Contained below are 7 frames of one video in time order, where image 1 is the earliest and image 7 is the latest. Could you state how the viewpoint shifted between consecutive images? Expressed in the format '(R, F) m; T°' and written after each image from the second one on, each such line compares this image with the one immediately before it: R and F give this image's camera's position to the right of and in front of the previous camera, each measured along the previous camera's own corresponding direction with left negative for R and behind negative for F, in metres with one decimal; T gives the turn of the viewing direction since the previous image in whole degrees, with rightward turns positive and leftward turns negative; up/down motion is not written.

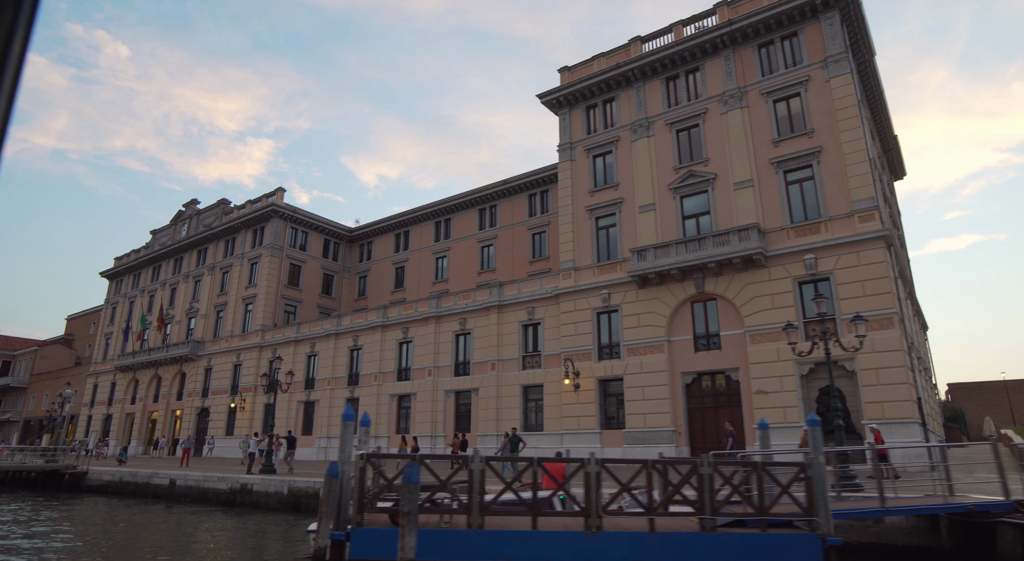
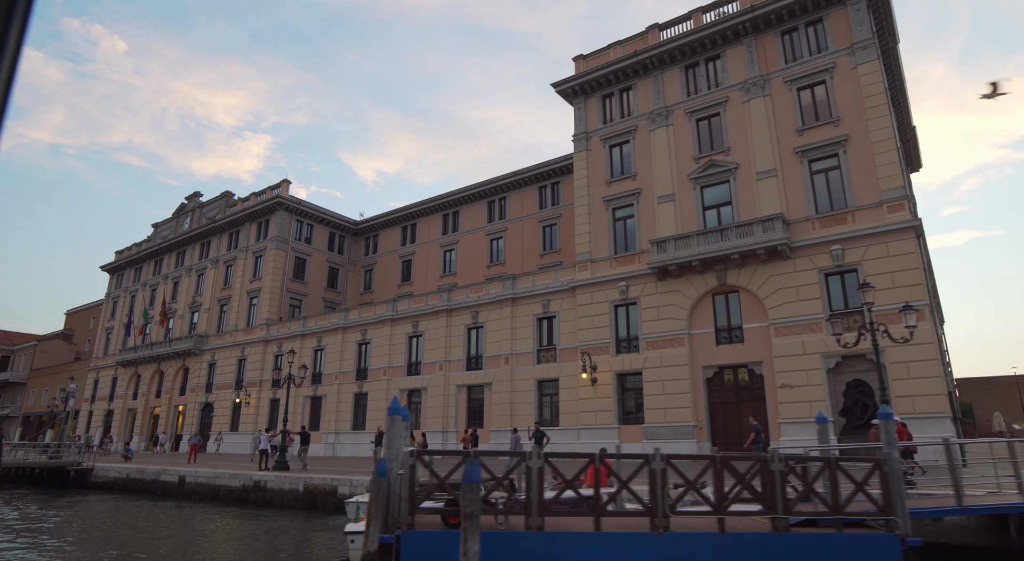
(-0.8, +0.6) m; 0°
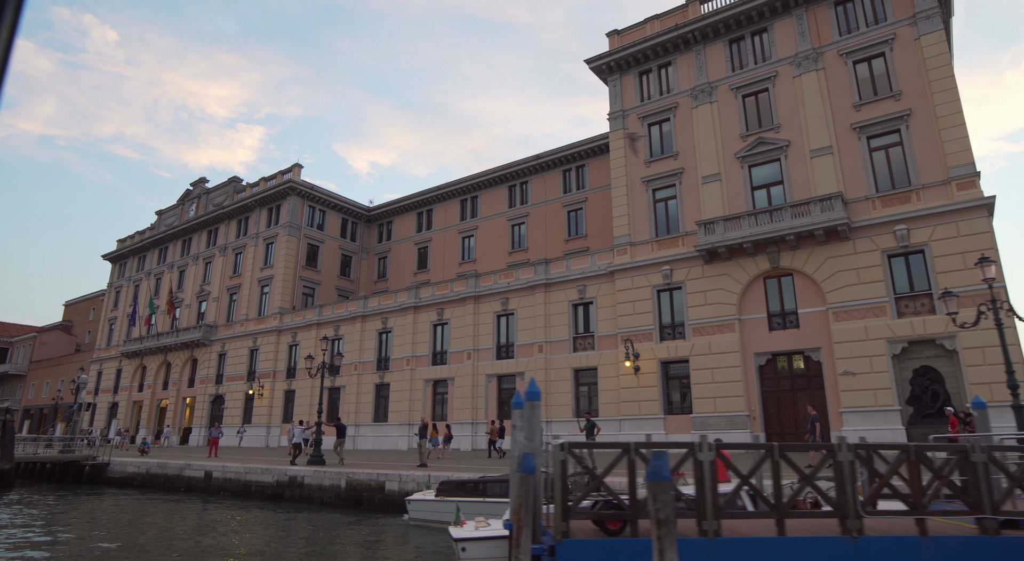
(-1.9, +1.4) m; +1°
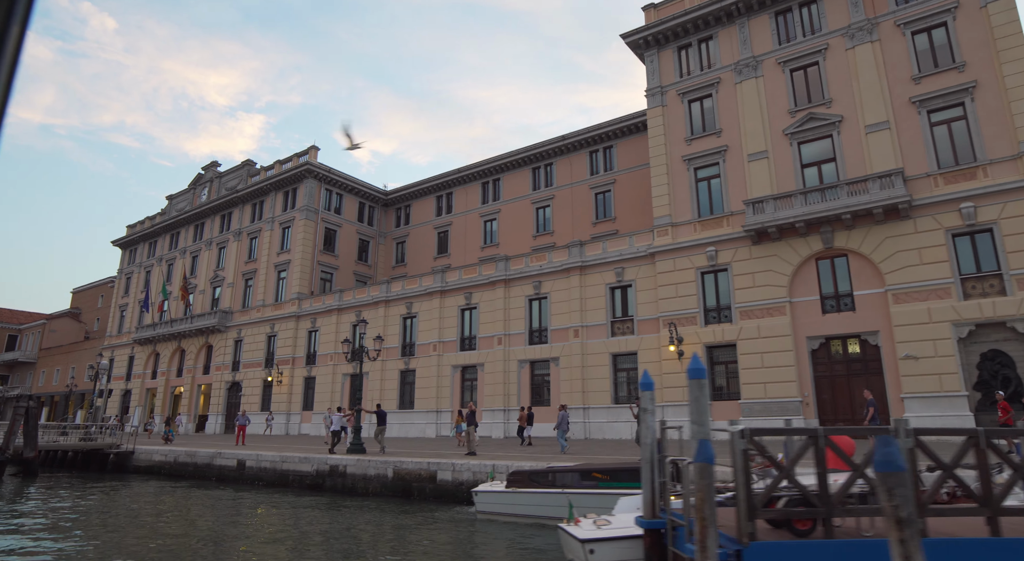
(-1.6, +1.0) m; 0°
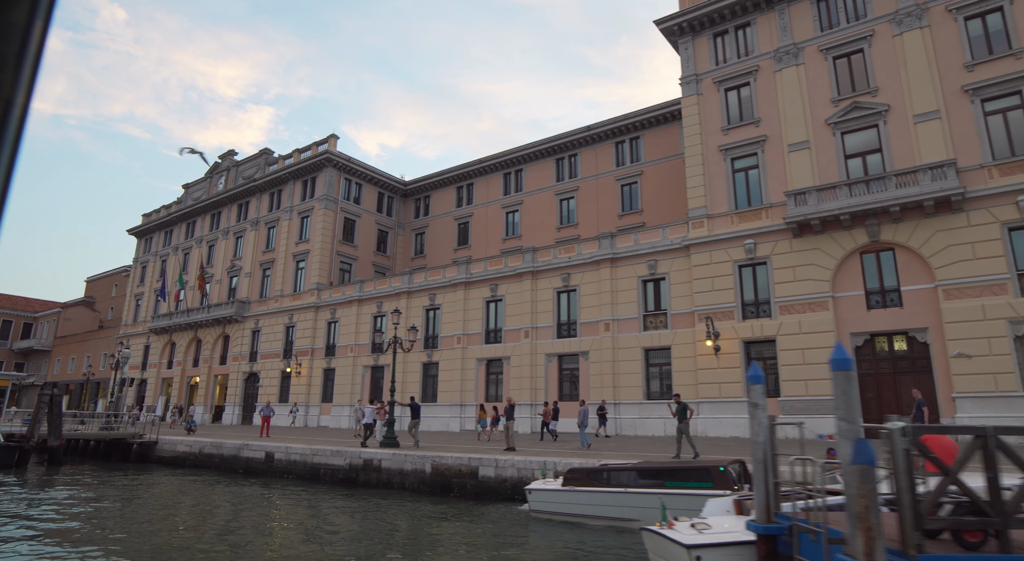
(-1.0, +0.6) m; -1°
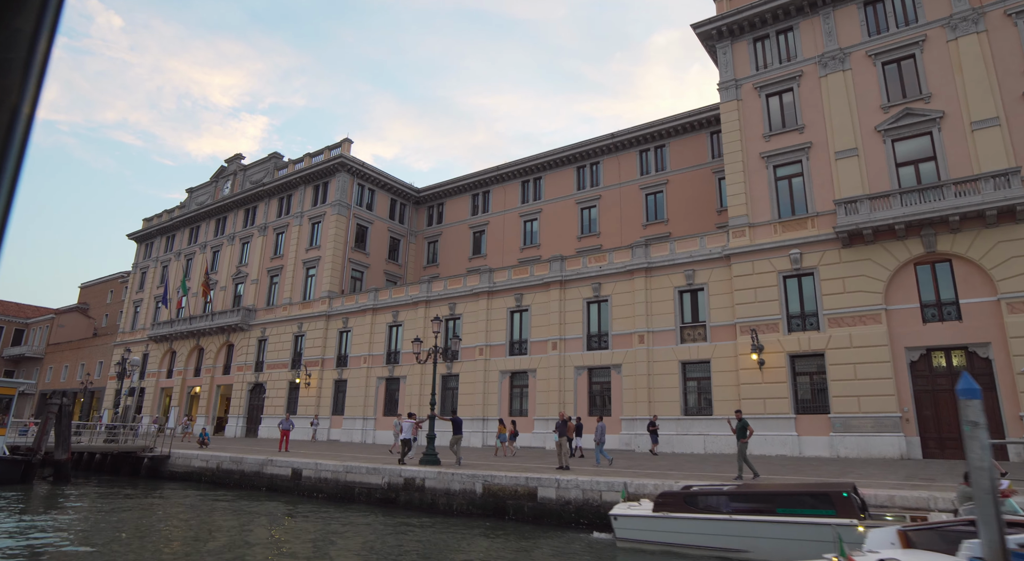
(-1.8, +1.1) m; +1°
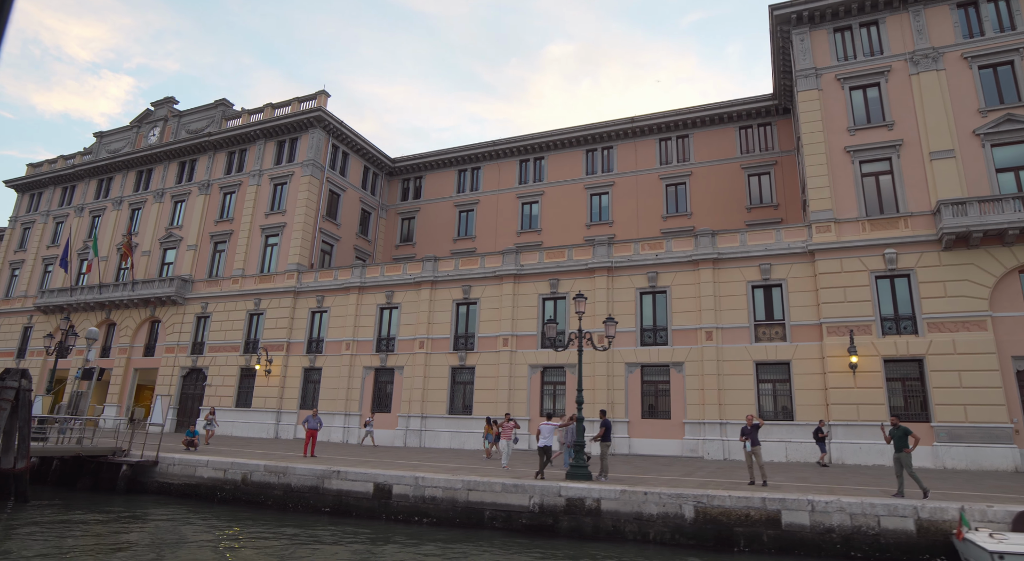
(-7.0, +4.4) m; +11°
